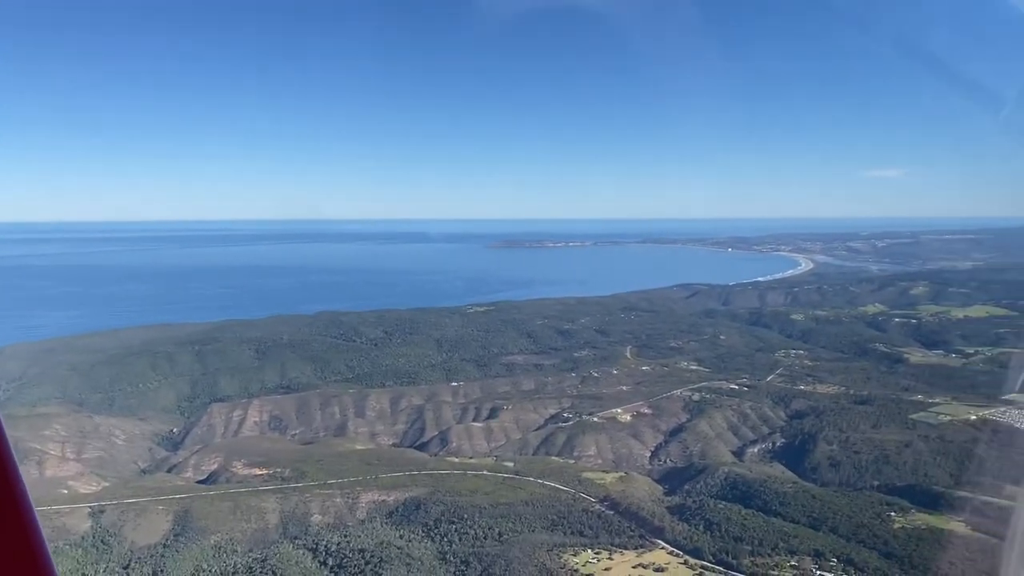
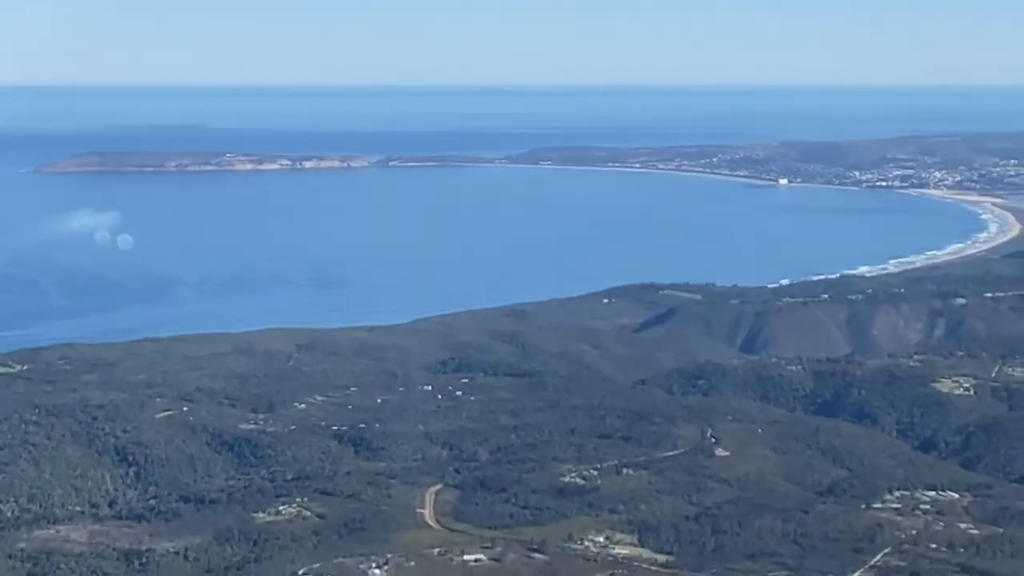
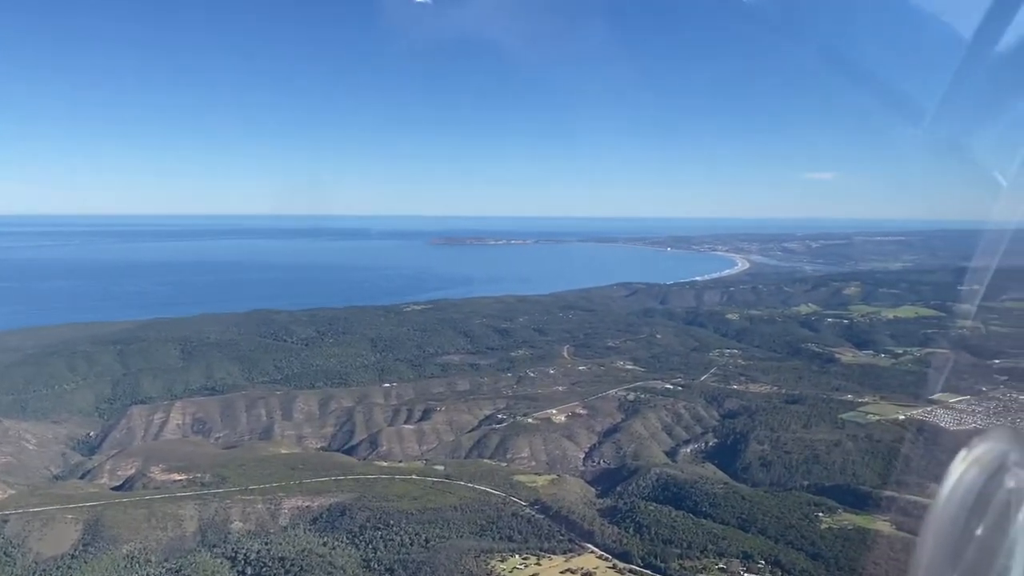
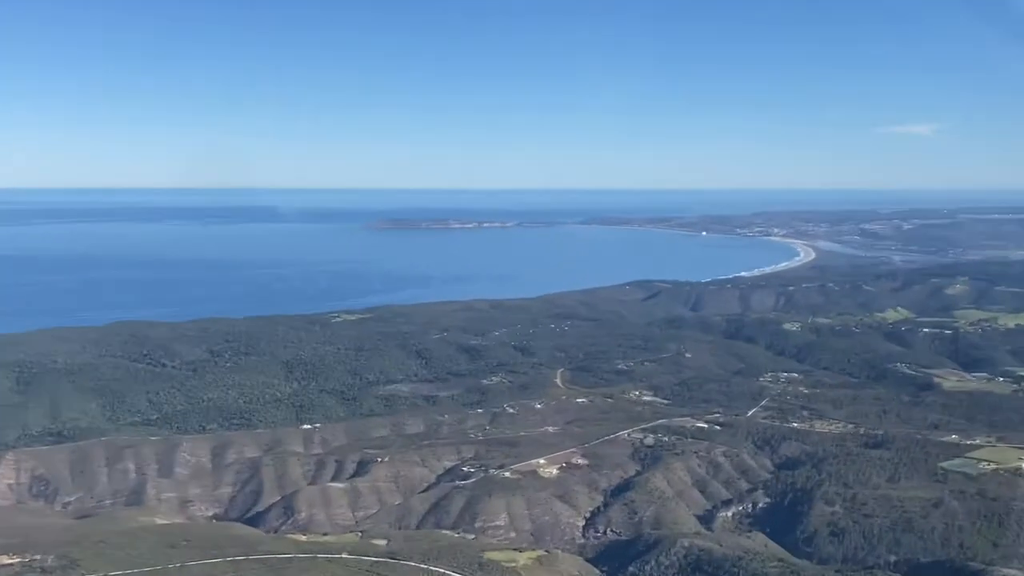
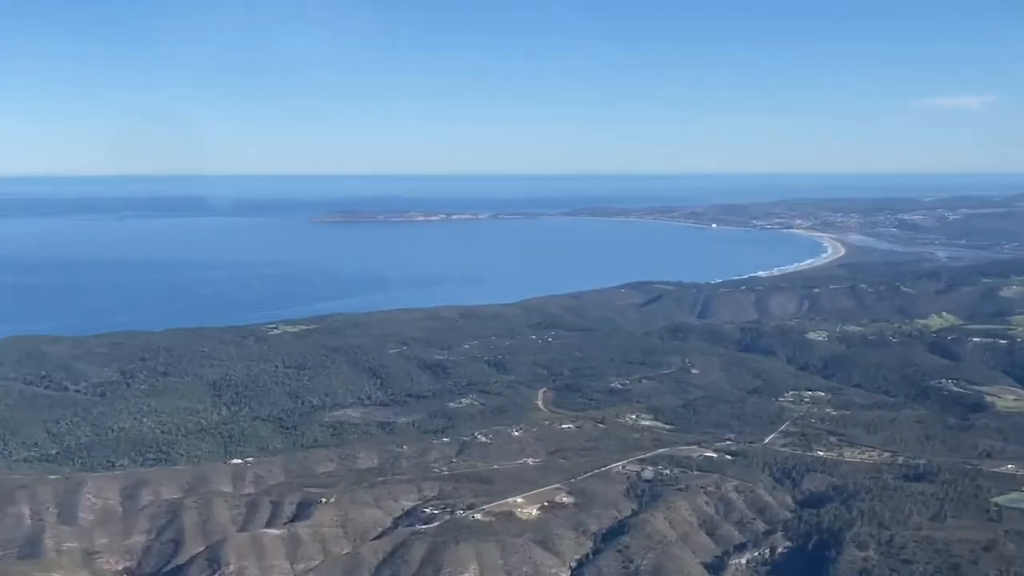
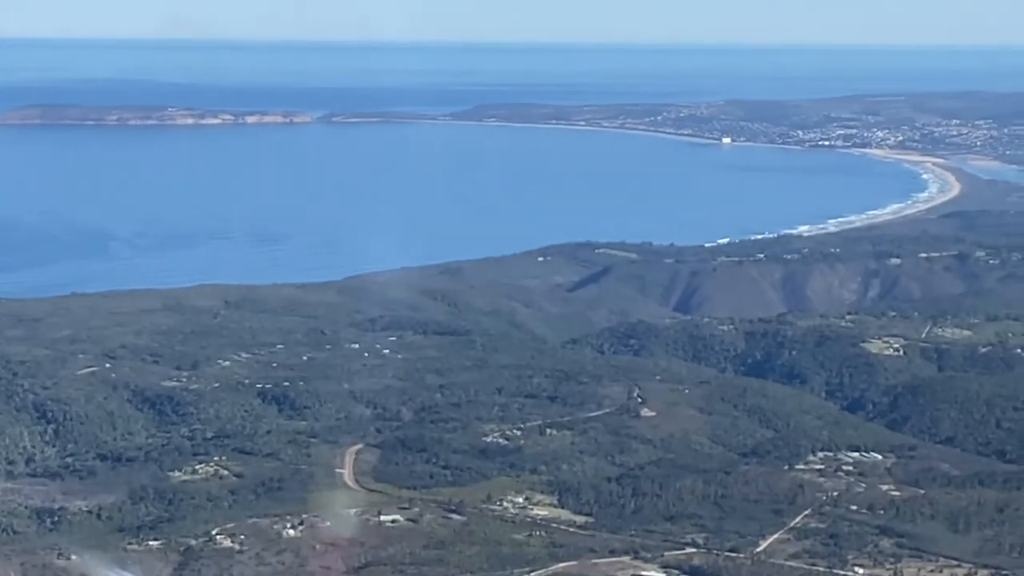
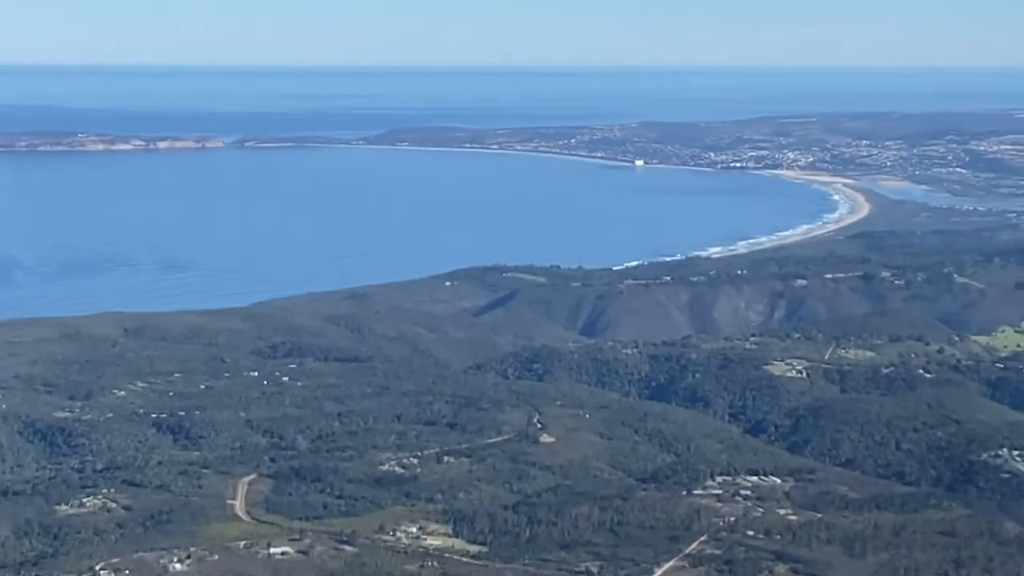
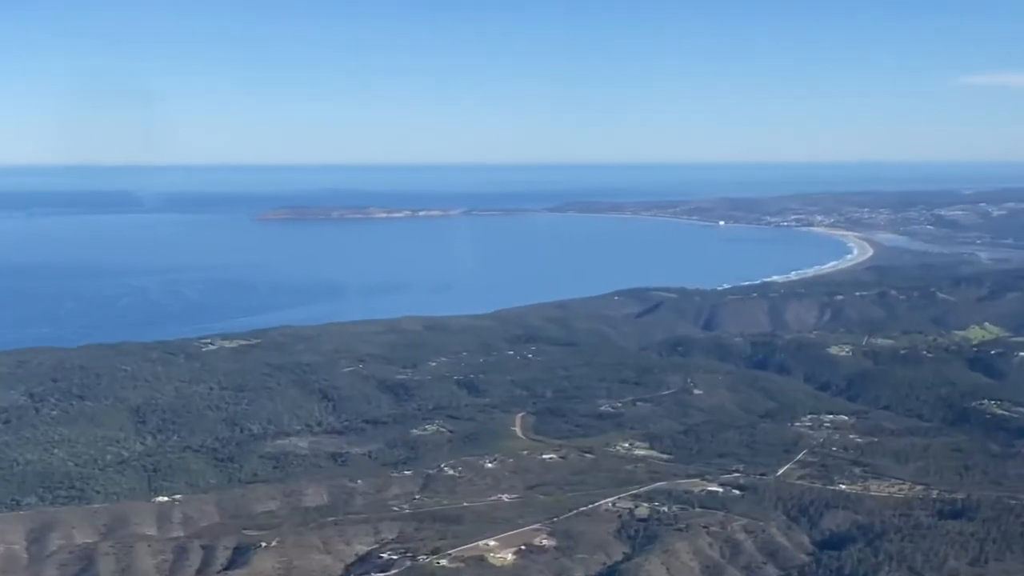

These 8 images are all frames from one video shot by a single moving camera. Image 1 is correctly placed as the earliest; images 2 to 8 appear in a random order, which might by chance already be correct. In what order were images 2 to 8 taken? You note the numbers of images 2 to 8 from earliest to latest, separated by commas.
3, 4, 5, 8, 2, 6, 7
